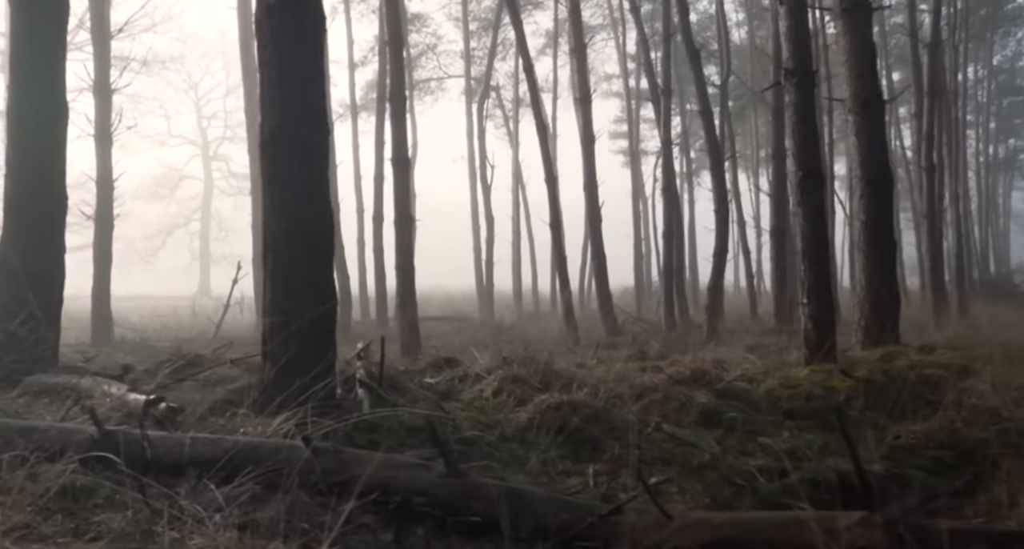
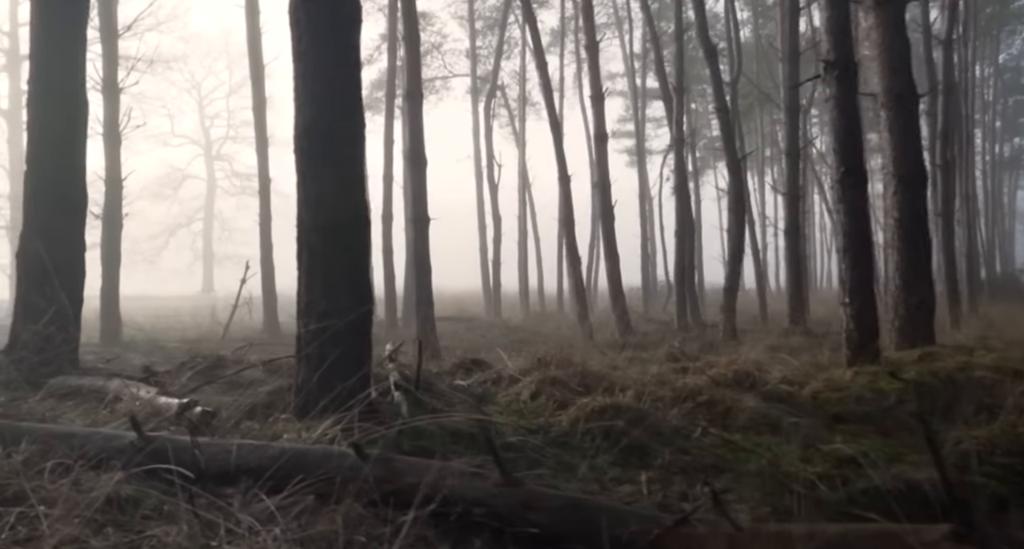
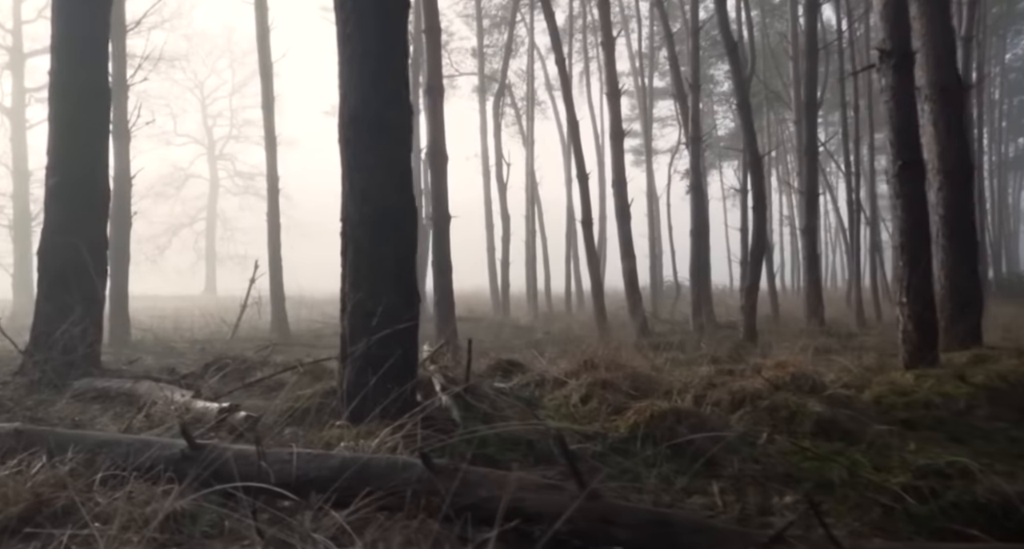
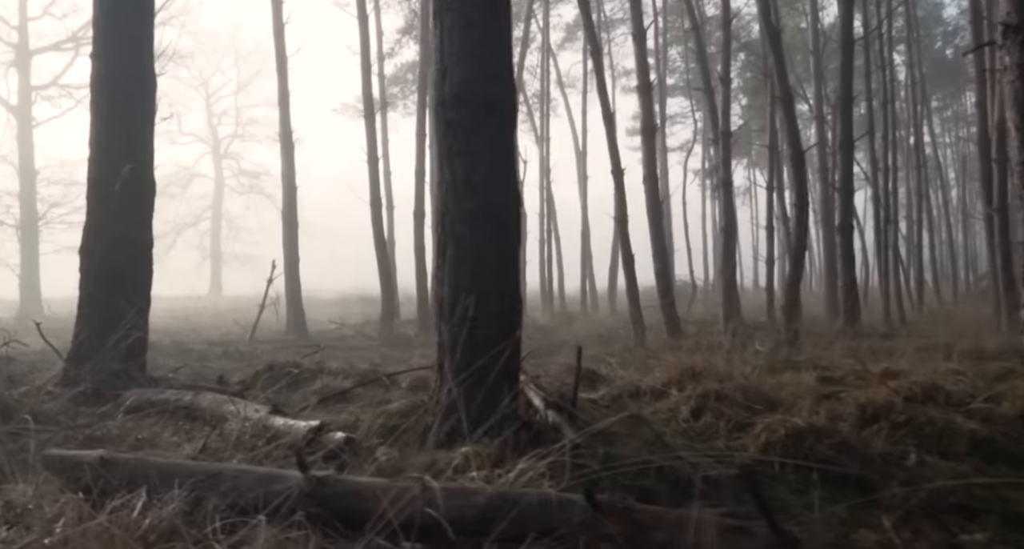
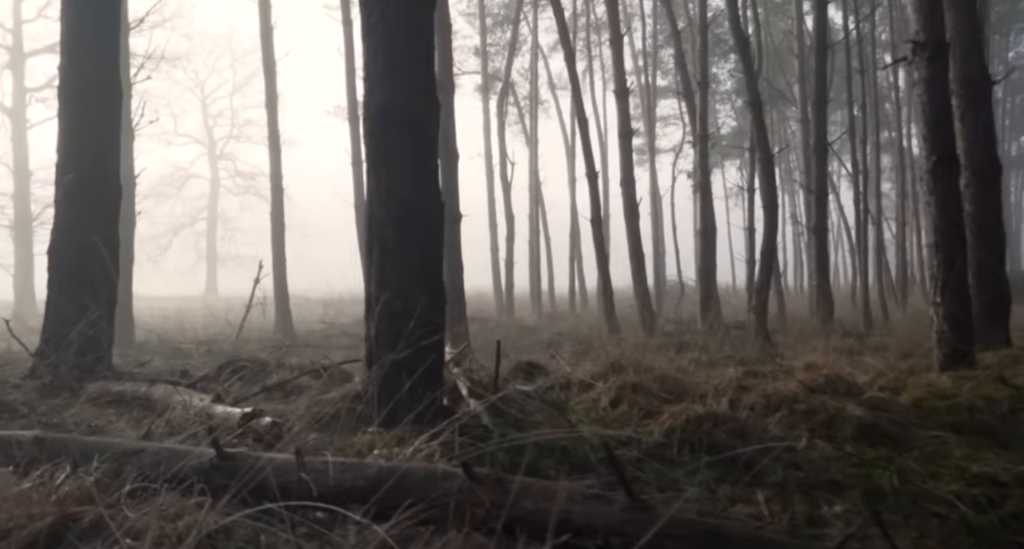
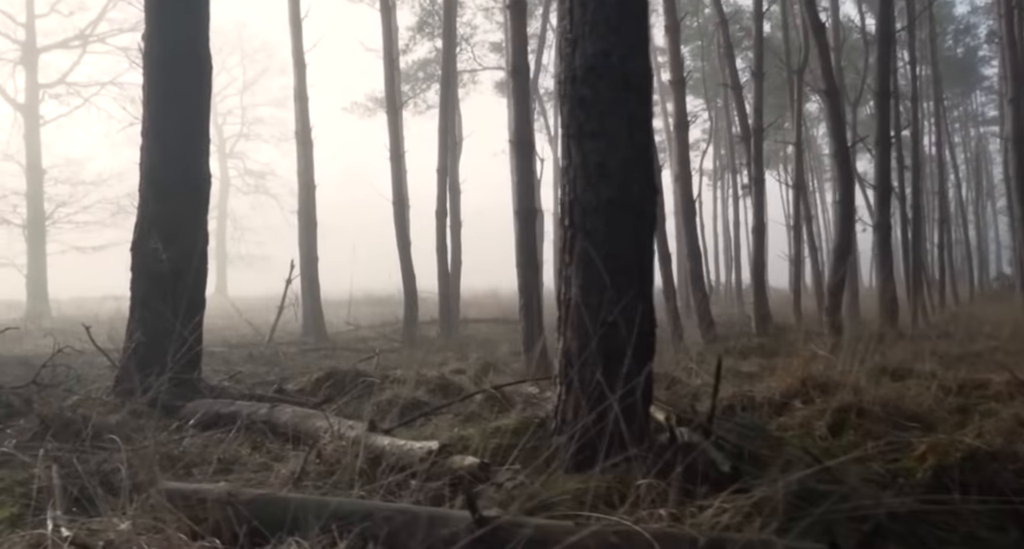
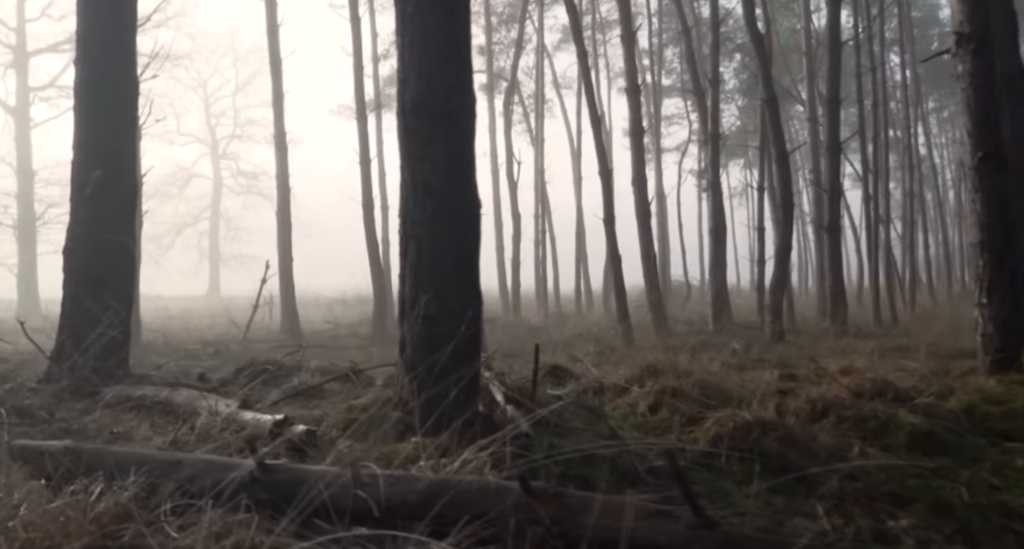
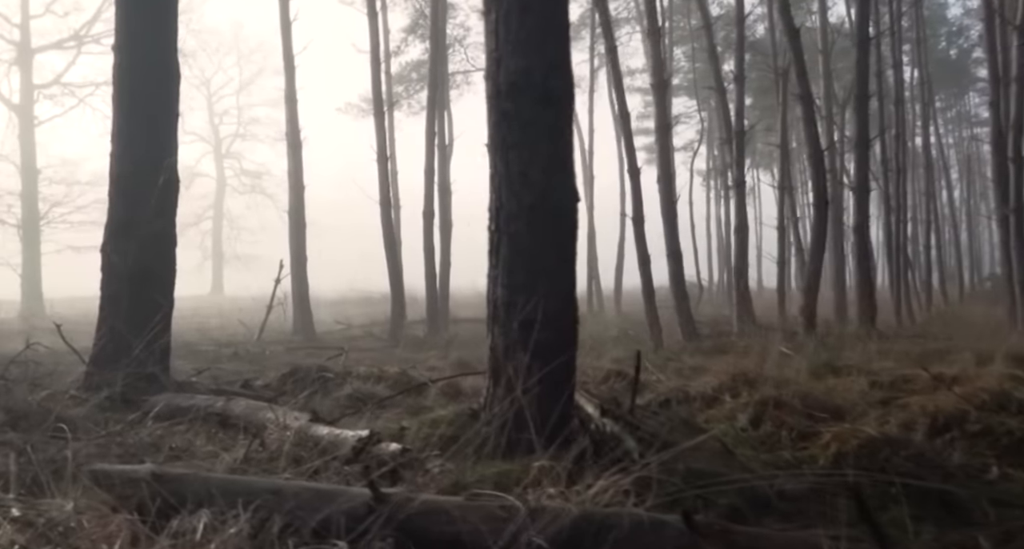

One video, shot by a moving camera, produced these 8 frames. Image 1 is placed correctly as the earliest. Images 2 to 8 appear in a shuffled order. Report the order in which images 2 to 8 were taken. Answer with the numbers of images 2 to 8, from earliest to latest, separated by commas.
2, 3, 5, 7, 4, 8, 6
